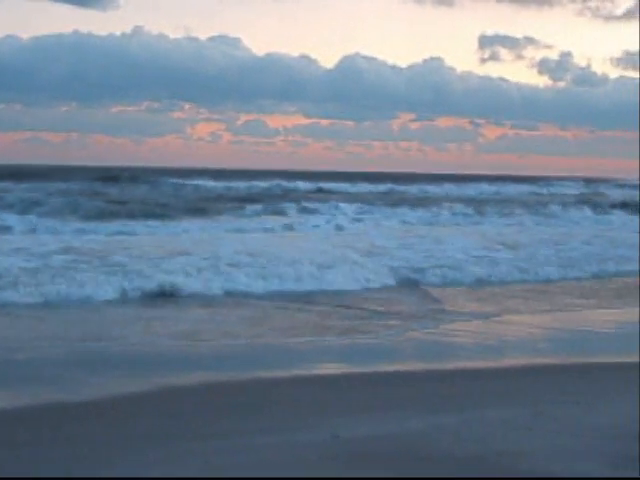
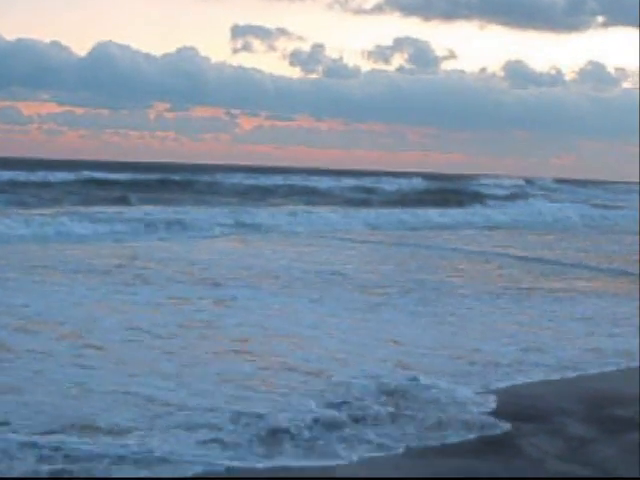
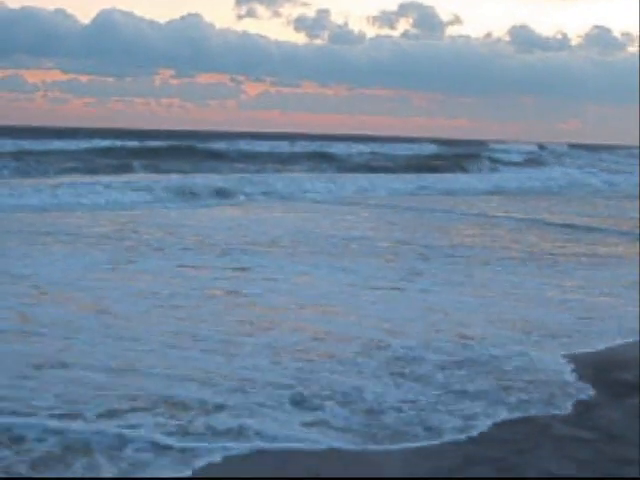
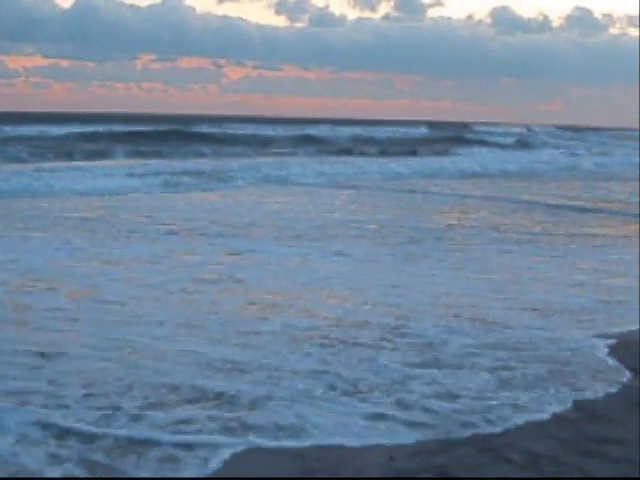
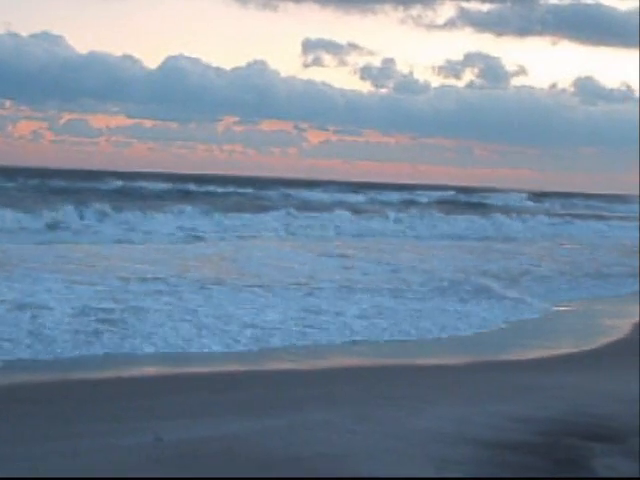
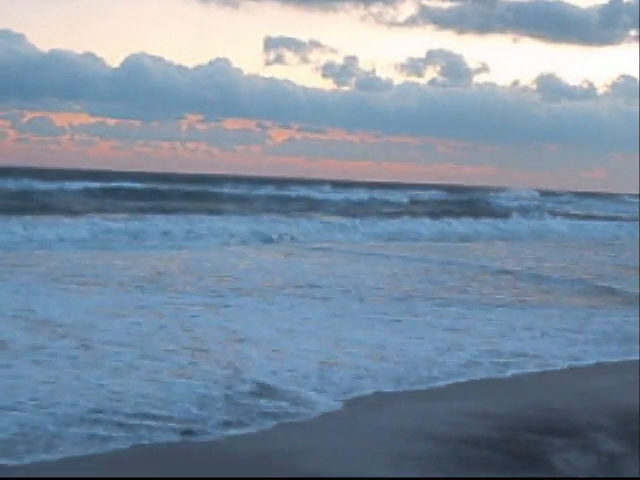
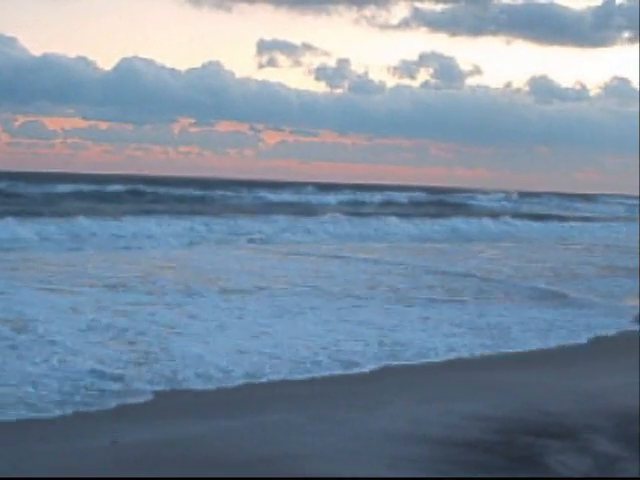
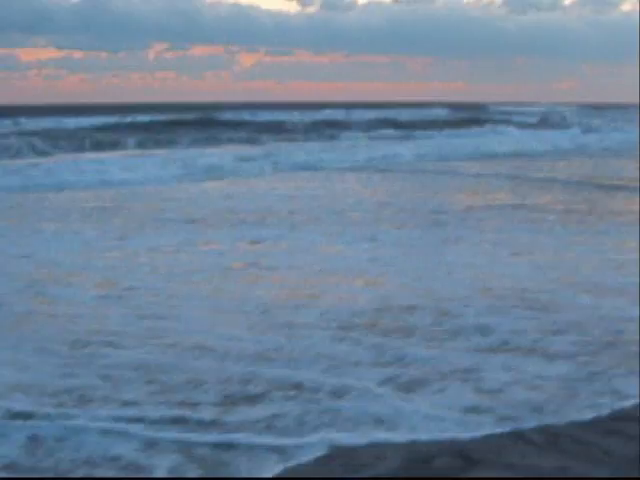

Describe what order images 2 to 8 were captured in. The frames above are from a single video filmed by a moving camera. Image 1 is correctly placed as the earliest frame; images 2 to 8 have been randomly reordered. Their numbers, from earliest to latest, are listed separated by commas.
5, 7, 6, 2, 3, 4, 8
